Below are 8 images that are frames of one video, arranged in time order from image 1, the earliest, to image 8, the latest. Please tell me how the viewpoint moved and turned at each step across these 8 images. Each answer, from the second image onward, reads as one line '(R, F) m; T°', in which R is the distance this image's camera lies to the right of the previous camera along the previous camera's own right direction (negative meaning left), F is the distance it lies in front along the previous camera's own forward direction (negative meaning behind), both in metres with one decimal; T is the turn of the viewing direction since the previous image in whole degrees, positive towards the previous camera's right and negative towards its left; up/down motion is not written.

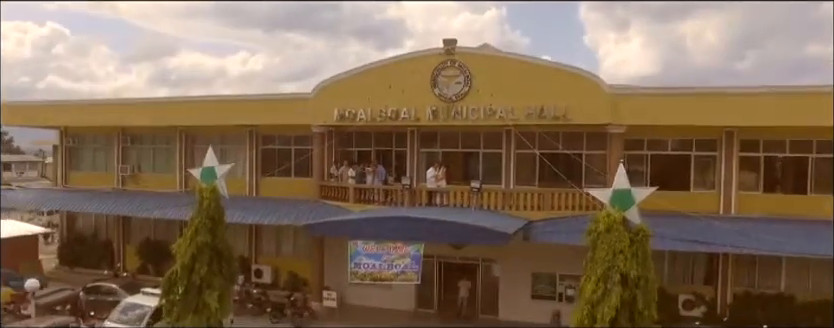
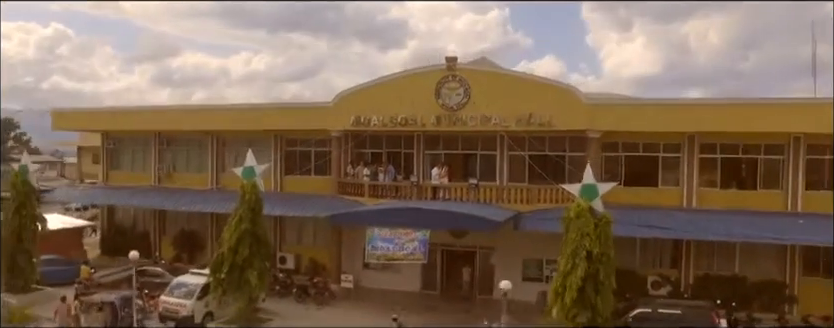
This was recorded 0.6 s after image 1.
(0.0, -1.4) m; 0°
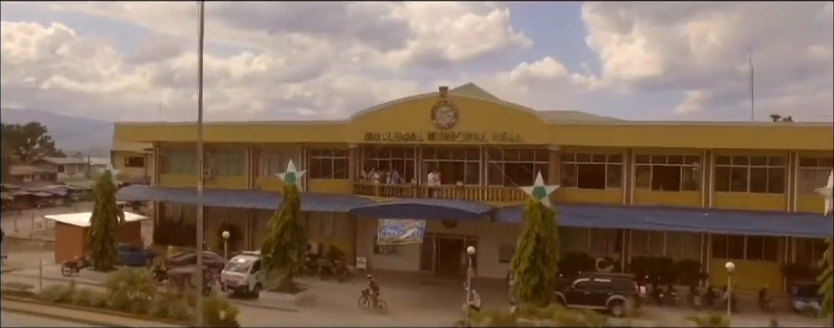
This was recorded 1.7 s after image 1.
(0.0, -2.8) m; 0°
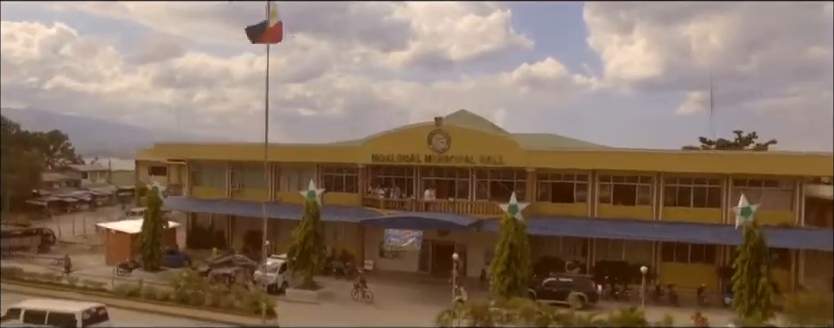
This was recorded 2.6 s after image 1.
(0.0, -2.4) m; 0°
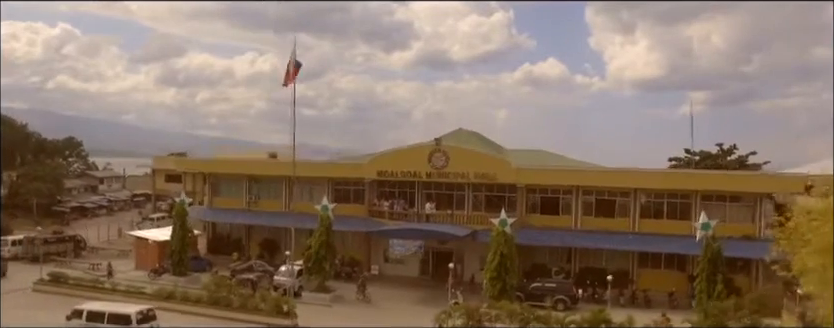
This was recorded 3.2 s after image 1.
(0.0, -1.7) m; 0°
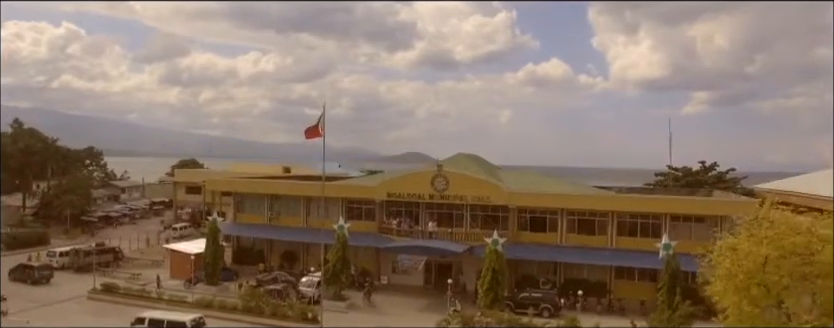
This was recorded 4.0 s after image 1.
(0.0, -2.3) m; 0°
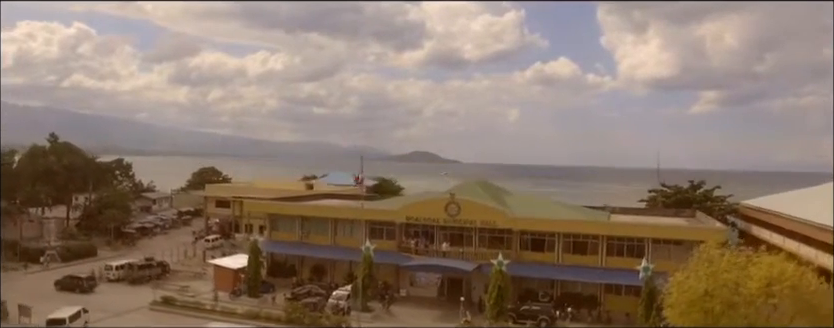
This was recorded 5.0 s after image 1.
(-0.2, -2.8) m; -1°
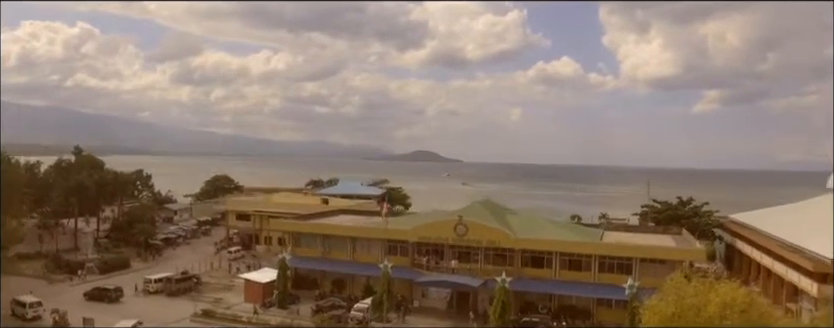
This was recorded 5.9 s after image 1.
(-0.3, -2.5) m; 0°
